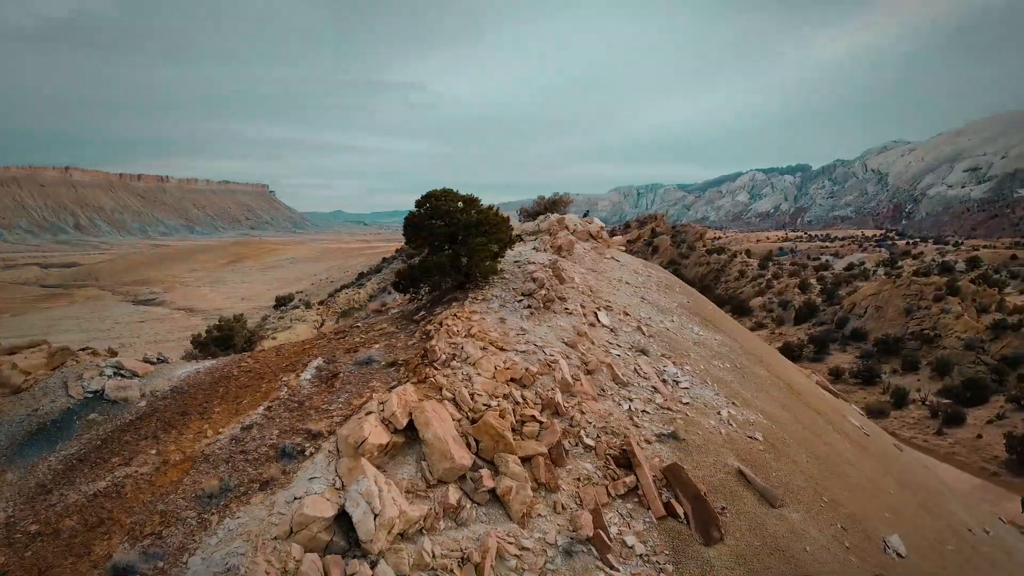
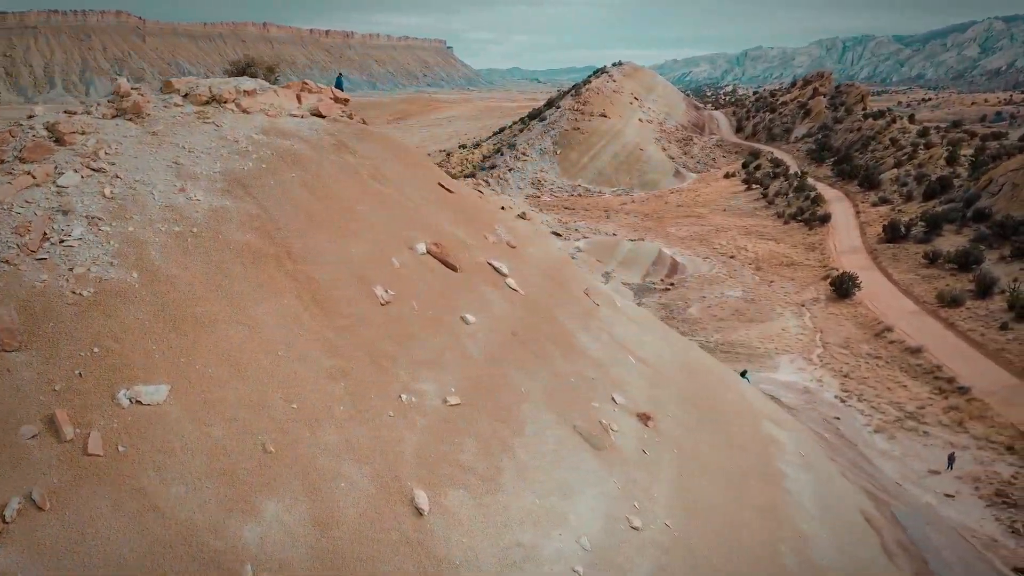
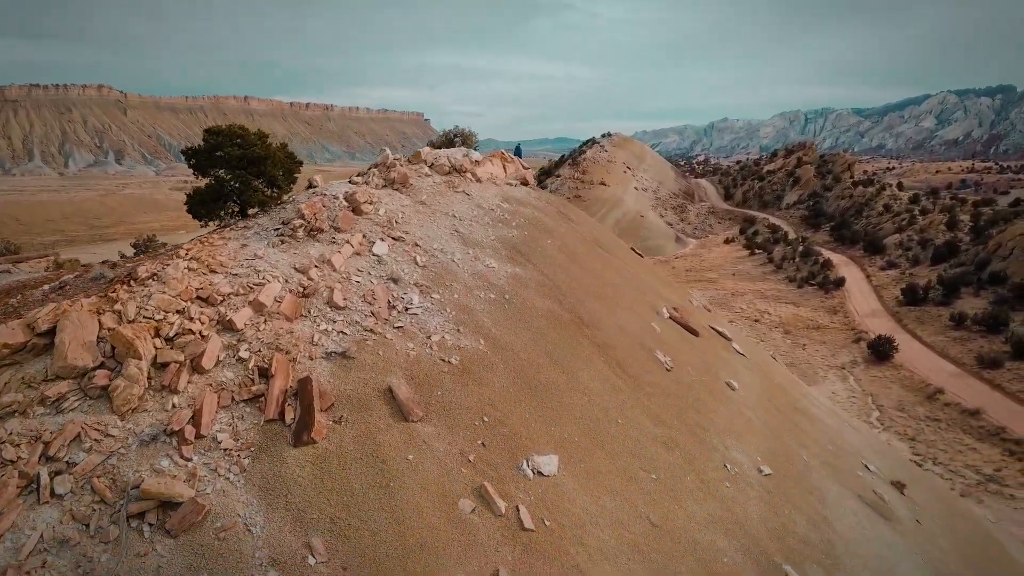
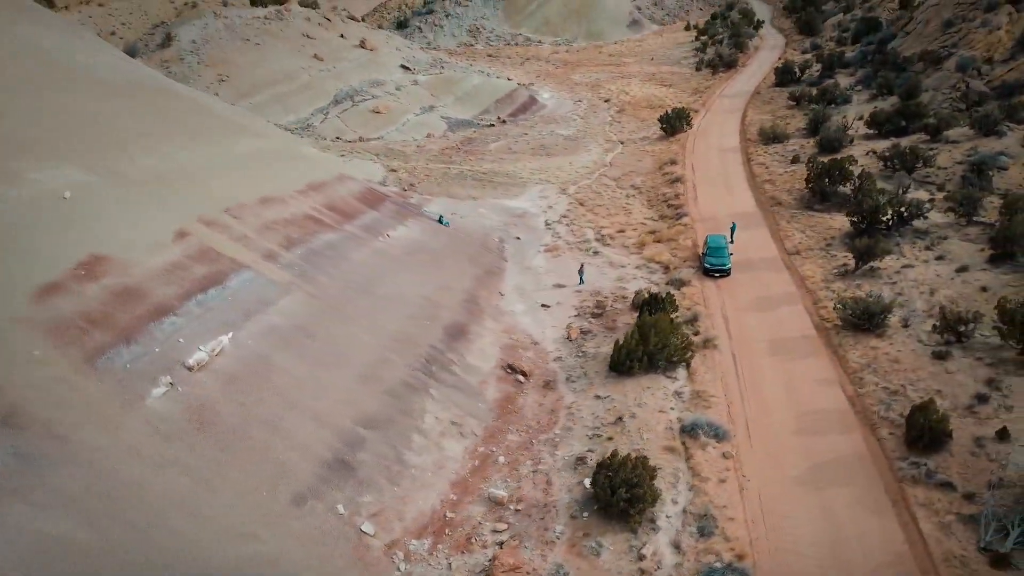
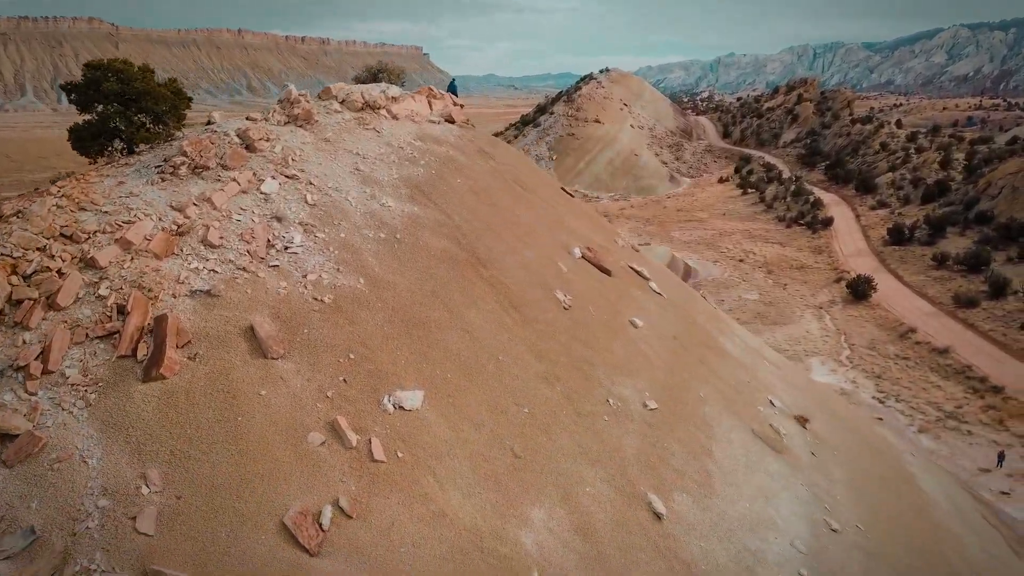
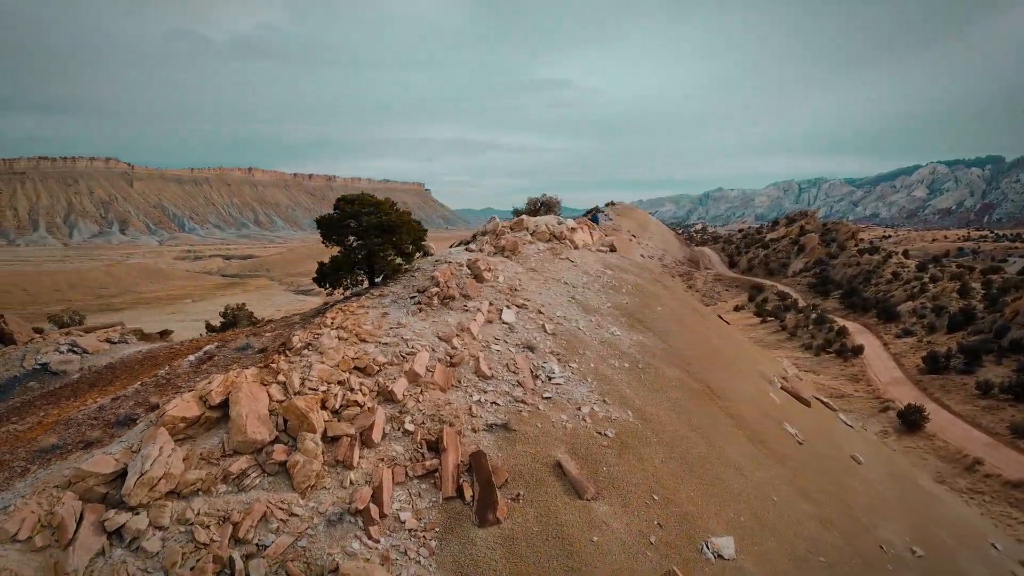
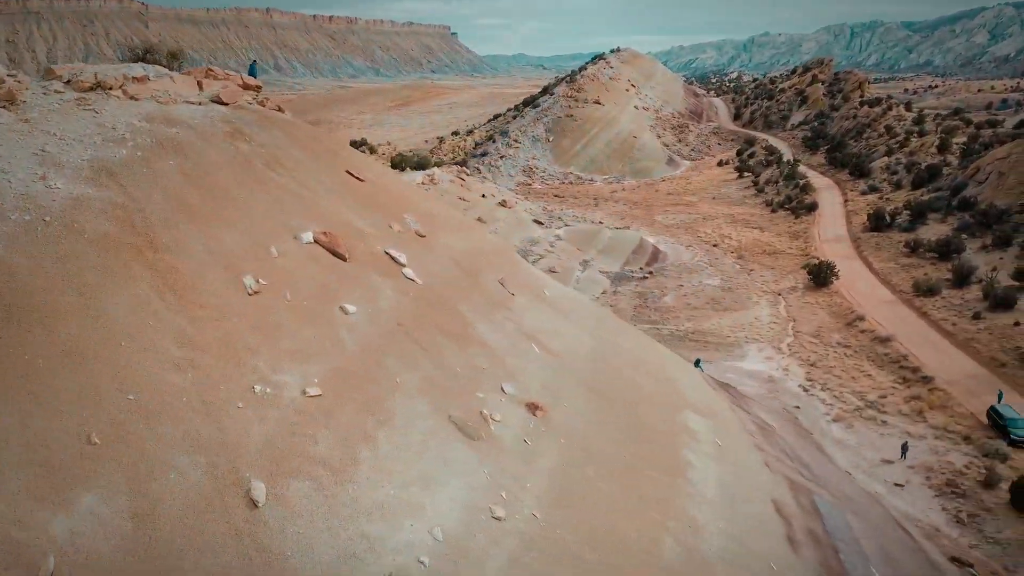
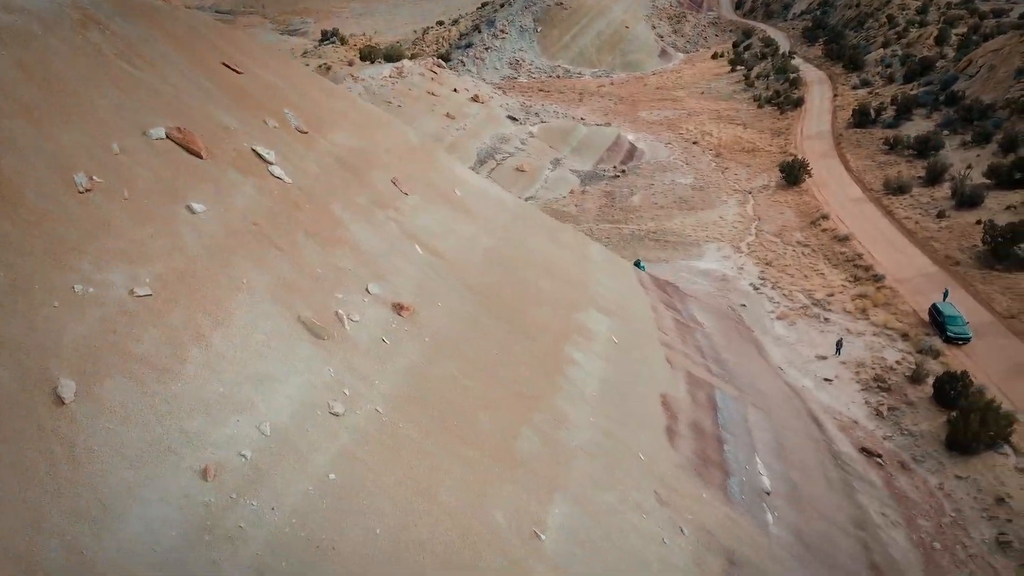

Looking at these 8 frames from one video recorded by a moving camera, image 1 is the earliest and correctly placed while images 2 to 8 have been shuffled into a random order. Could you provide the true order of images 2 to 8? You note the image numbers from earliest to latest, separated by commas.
6, 3, 5, 2, 7, 8, 4
